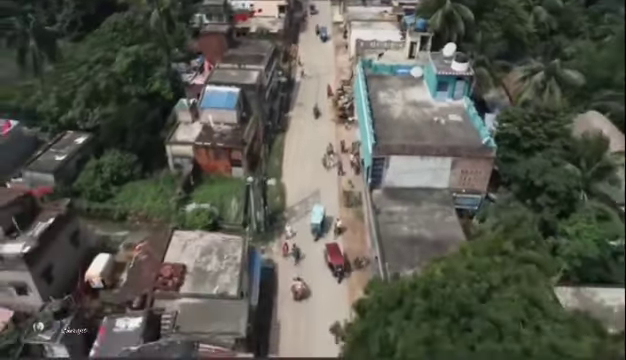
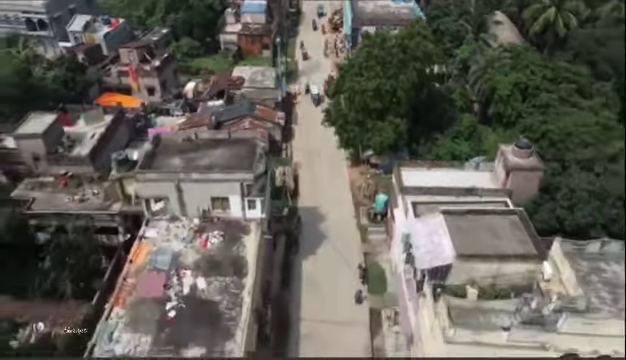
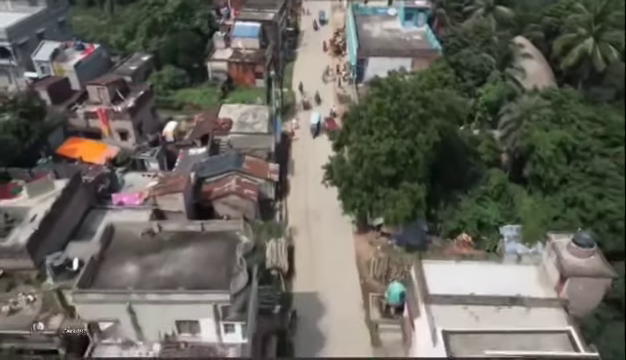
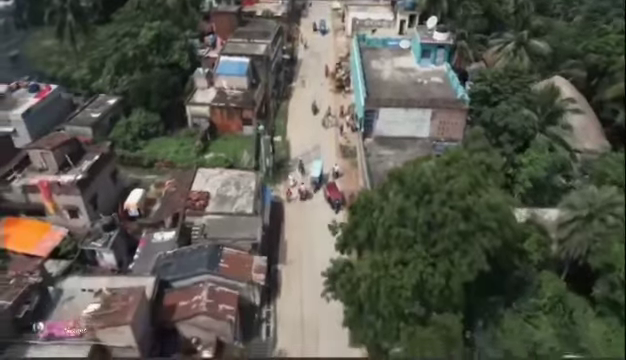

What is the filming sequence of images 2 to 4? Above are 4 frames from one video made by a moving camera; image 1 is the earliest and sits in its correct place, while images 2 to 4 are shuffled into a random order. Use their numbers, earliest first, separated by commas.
4, 3, 2
